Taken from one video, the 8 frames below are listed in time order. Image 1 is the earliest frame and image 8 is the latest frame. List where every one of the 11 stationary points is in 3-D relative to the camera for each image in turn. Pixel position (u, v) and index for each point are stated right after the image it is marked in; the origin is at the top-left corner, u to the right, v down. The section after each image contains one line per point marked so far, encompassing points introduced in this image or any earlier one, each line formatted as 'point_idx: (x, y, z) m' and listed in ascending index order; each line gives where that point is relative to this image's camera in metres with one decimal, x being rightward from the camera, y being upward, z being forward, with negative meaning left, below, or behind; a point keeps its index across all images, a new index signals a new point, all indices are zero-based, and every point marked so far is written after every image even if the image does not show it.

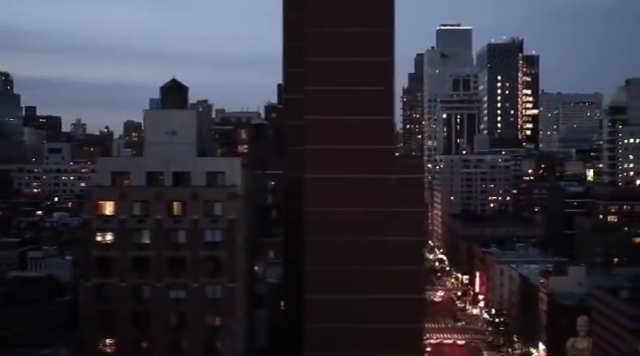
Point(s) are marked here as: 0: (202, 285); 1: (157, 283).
0: (-2.0, -1.8, +11.5) m
1: (-2.7, -1.7, +11.4) m
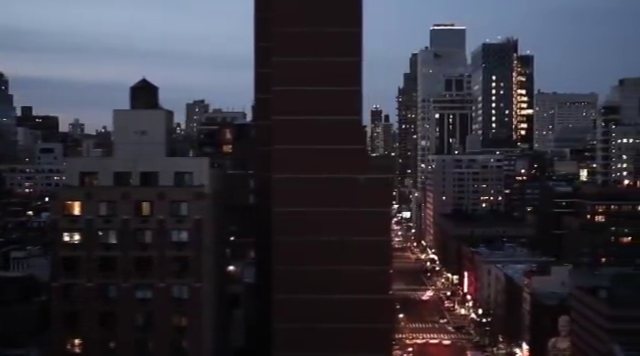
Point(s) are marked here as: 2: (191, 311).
0: (-2.5, -1.8, +11.5) m
1: (-3.2, -1.7, +11.4) m
2: (-2.2, -2.2, +11.5) m
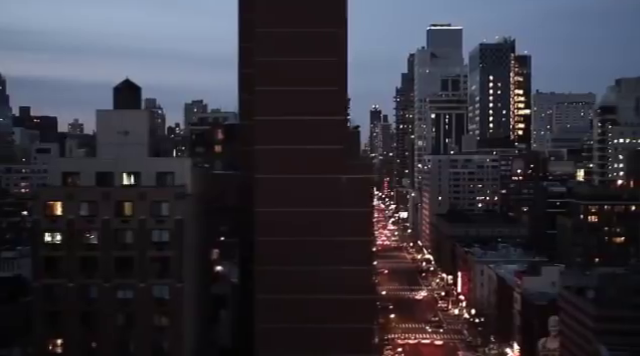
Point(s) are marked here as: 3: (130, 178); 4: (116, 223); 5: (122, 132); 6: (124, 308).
0: (-2.8, -1.8, +11.5) m
1: (-3.6, -1.7, +11.4) m
2: (-2.5, -2.2, +11.5) m
3: (-3.6, 0.0, +12.6) m
4: (-3.4, -0.8, +11.5) m
5: (-3.7, +0.9, +12.8) m
6: (-3.2, -2.2, +11.4) m
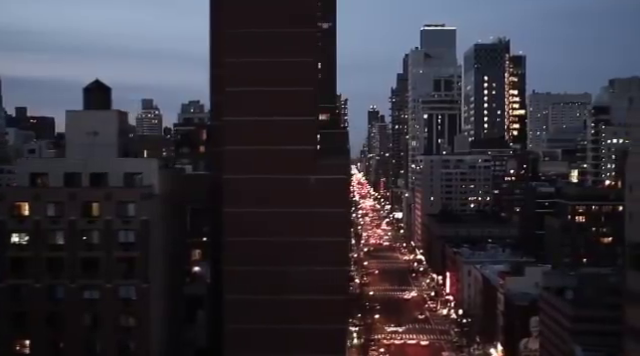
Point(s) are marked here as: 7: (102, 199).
0: (-3.4, -1.8, +11.5) m
1: (-4.1, -1.7, +11.4) m
2: (-3.0, -2.2, +11.5) m
3: (-4.1, 0.0, +12.6) m
4: (-4.0, -0.8, +11.5) m
5: (-4.3, +0.9, +12.8) m
6: (-3.8, -2.2, +11.4) m
7: (-3.6, -0.4, +11.5) m
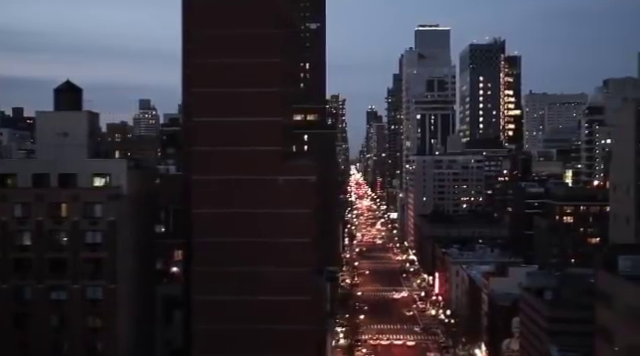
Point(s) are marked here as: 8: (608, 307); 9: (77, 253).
0: (-3.9, -1.8, +11.5) m
1: (-4.7, -1.8, +11.4) m
2: (-3.6, -2.2, +11.5) m
3: (-4.7, 0.0, +12.6) m
4: (-4.5, -0.8, +11.5) m
5: (-4.8, +0.8, +12.8) m
6: (-4.3, -2.2, +11.4) m
7: (-4.2, -0.4, +11.5) m
8: (+5.2, -2.4, +12.5) m
9: (-4.0, -1.3, +11.5) m
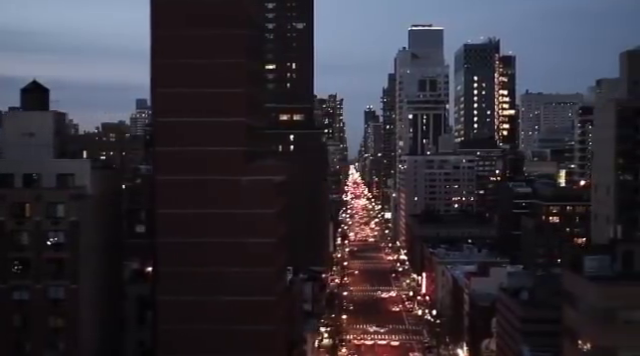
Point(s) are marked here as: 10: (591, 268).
0: (-4.6, -1.8, +11.5) m
1: (-5.3, -1.8, +11.4) m
2: (-4.2, -2.2, +11.5) m
3: (-5.3, 0.0, +12.7) m
4: (-5.1, -0.8, +11.5) m
5: (-5.4, +0.8, +12.8) m
6: (-5.0, -2.2, +11.4) m
7: (-4.8, -0.4, +11.5) m
8: (+4.6, -2.4, +12.5) m
9: (-4.7, -1.3, +11.5) m
10: (+4.9, -1.7, +12.6) m
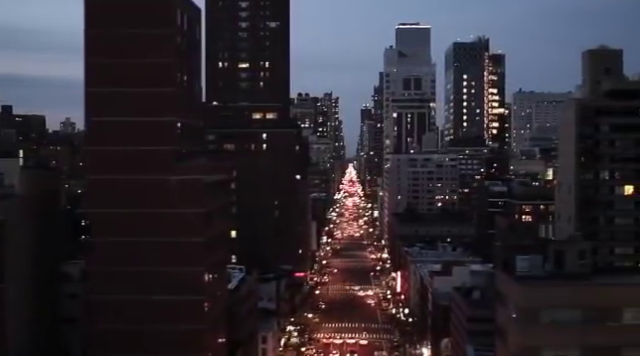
0: (-5.8, -1.8, +11.5) m
1: (-6.5, -1.8, +11.4) m
2: (-5.4, -2.2, +11.5) m
3: (-6.5, 0.0, +12.7) m
4: (-6.4, -0.8, +11.5) m
5: (-6.7, +0.9, +12.9) m
6: (-6.2, -2.2, +11.4) m
7: (-6.1, -0.4, +11.6) m
8: (+3.4, -2.4, +12.6) m
9: (-5.9, -1.2, +11.5) m
10: (+3.7, -1.7, +12.6) m
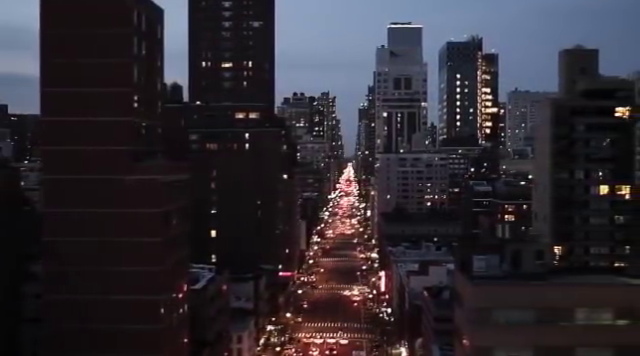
0: (-6.6, -1.8, +11.5) m
1: (-7.3, -1.8, +11.4) m
2: (-6.2, -2.2, +11.6) m
3: (-7.3, 0.0, +12.7) m
4: (-7.2, -0.8, +11.5) m
5: (-7.5, +0.9, +12.9) m
6: (-7.0, -2.2, +11.5) m
7: (-6.8, -0.4, +11.6) m
8: (+2.6, -2.4, +12.6) m
9: (-6.7, -1.3, +11.5) m
10: (+2.9, -1.7, +12.6) m
